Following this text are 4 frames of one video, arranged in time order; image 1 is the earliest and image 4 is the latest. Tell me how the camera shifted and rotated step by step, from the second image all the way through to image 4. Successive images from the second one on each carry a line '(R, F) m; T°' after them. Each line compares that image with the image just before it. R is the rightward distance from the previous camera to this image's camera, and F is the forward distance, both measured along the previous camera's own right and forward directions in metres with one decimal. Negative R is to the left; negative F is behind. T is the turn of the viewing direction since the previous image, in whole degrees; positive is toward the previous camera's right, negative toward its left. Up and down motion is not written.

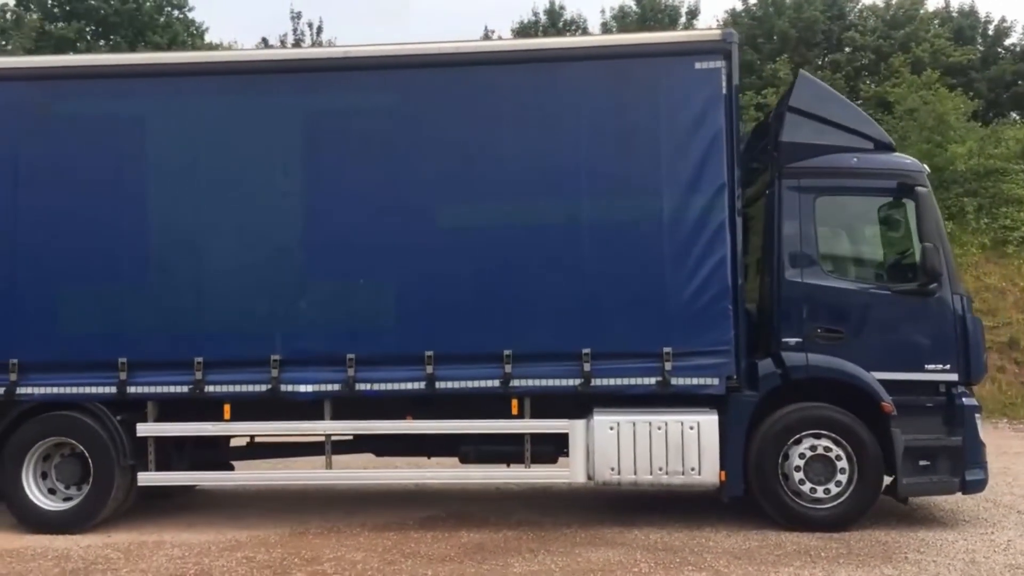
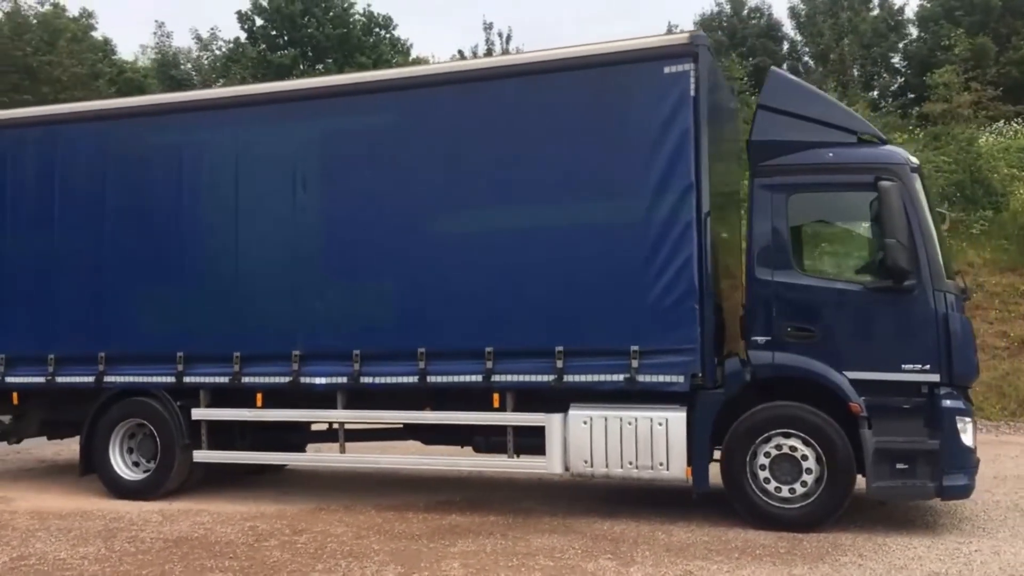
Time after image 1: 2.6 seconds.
(+2.1, -0.2) m; -15°
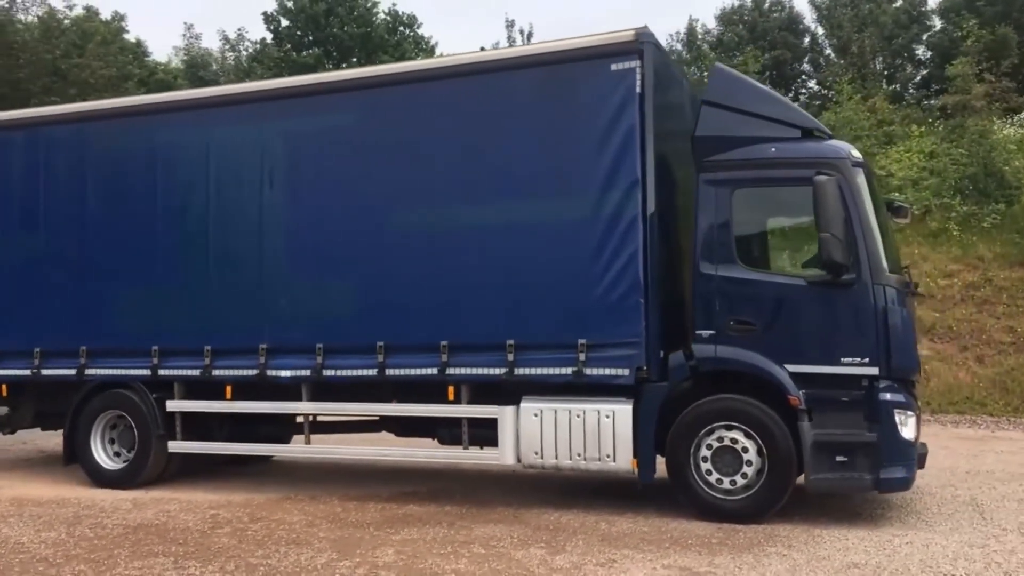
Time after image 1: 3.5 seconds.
(+0.7, -0.1) m; -3°
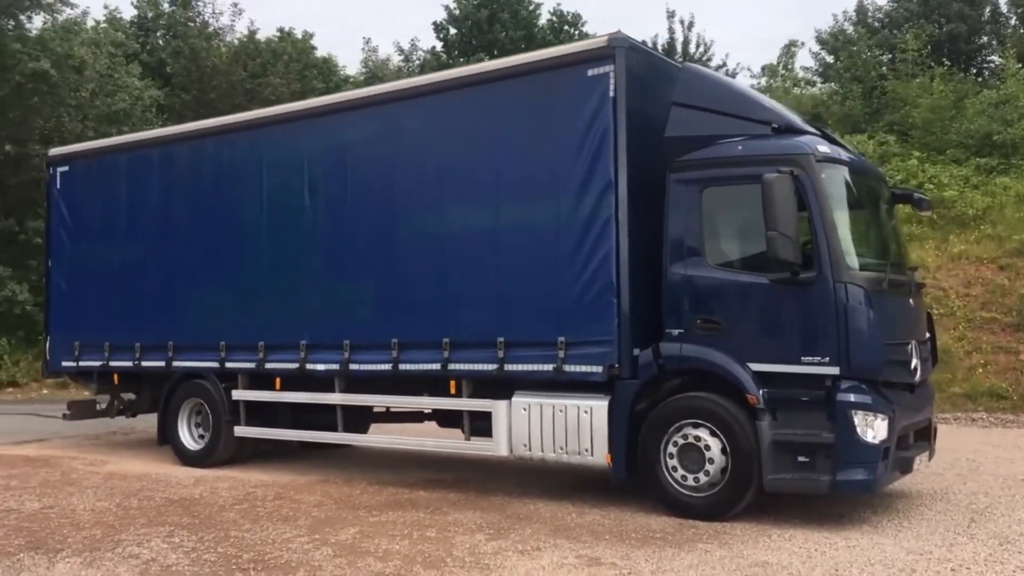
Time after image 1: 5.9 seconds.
(+1.8, -0.2) m; -13°
